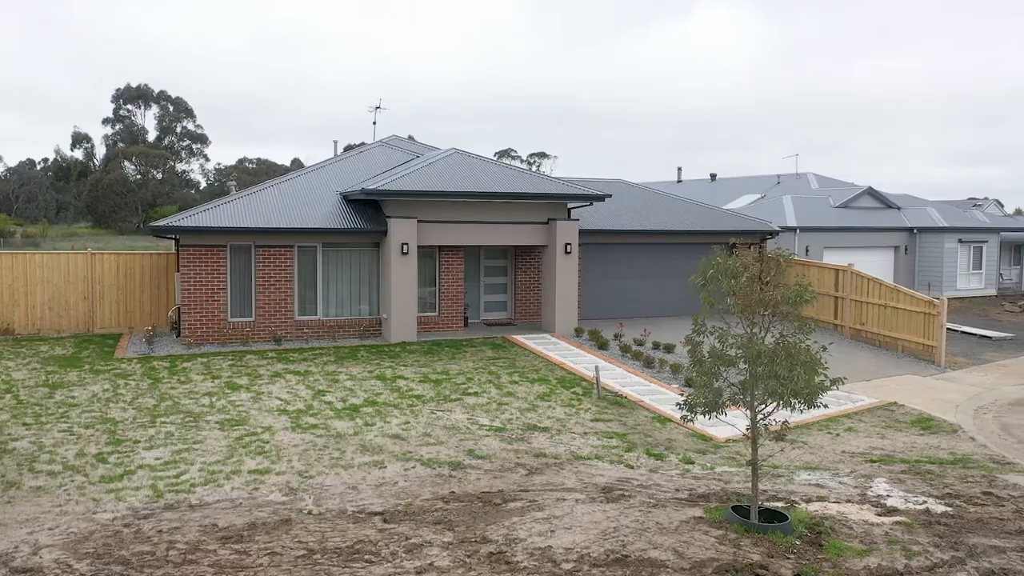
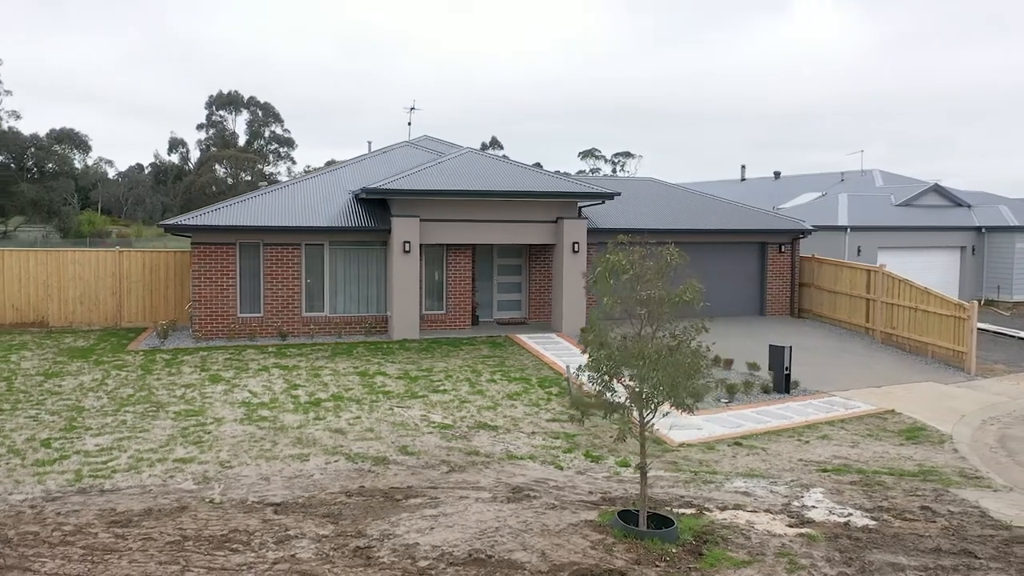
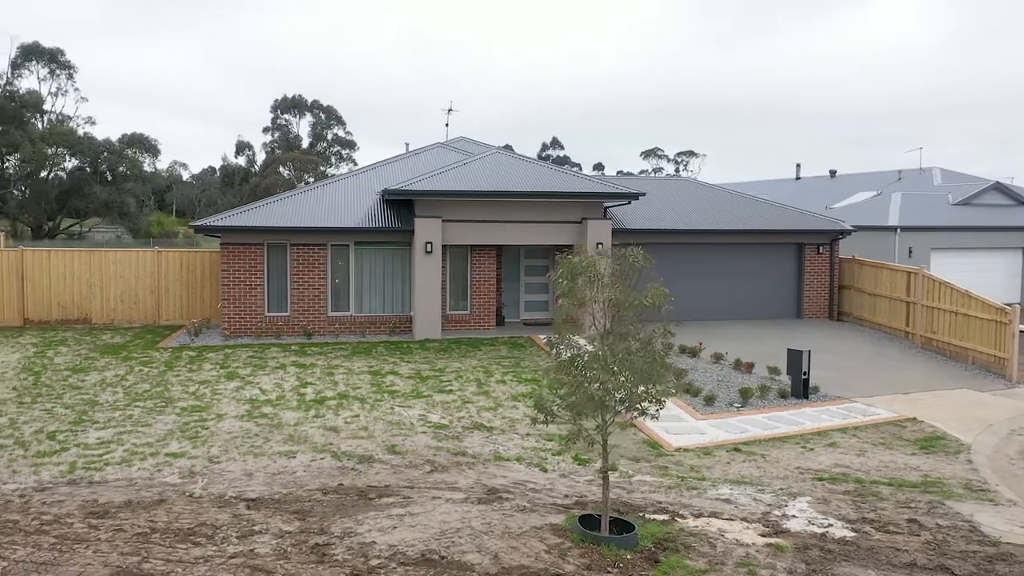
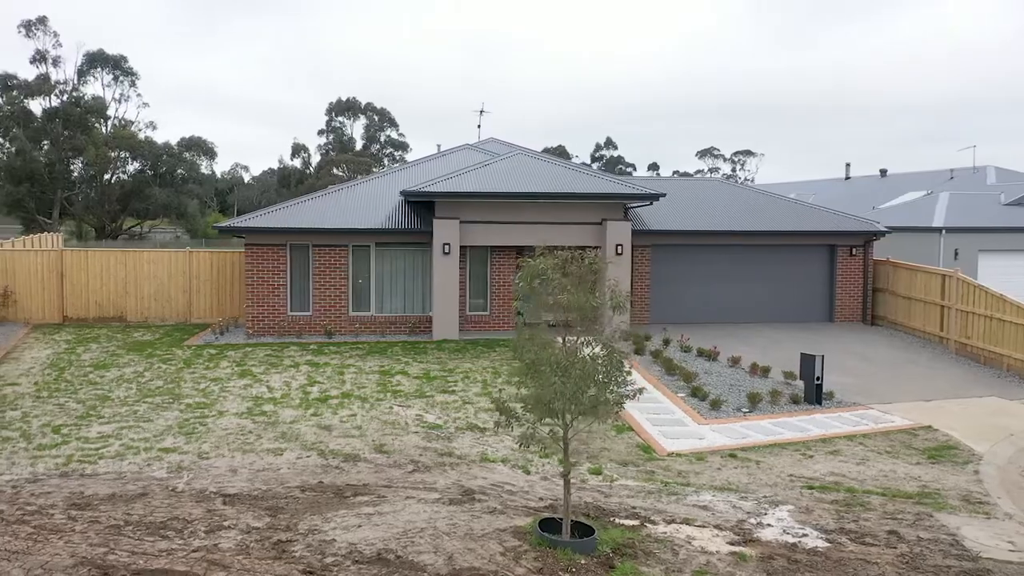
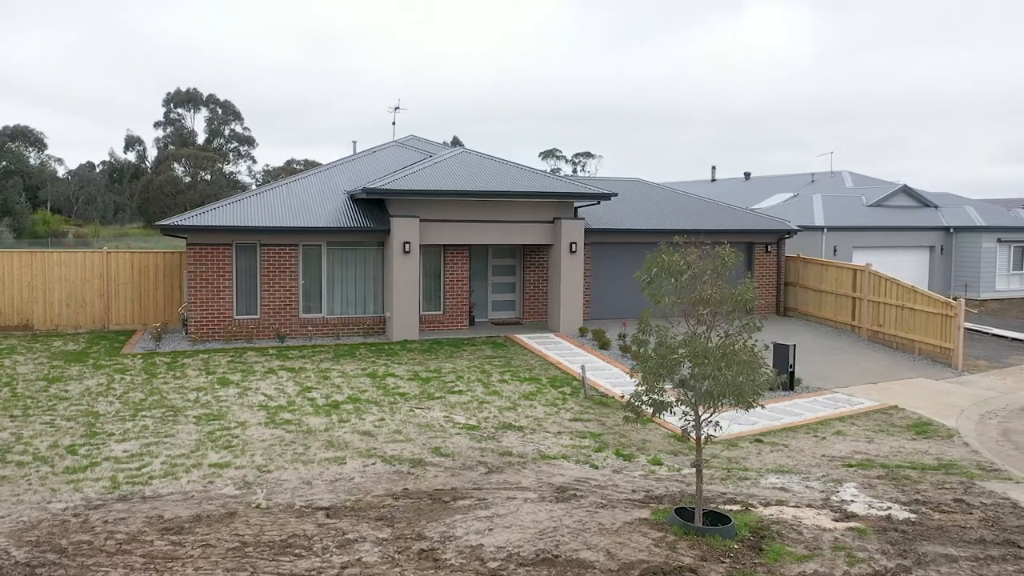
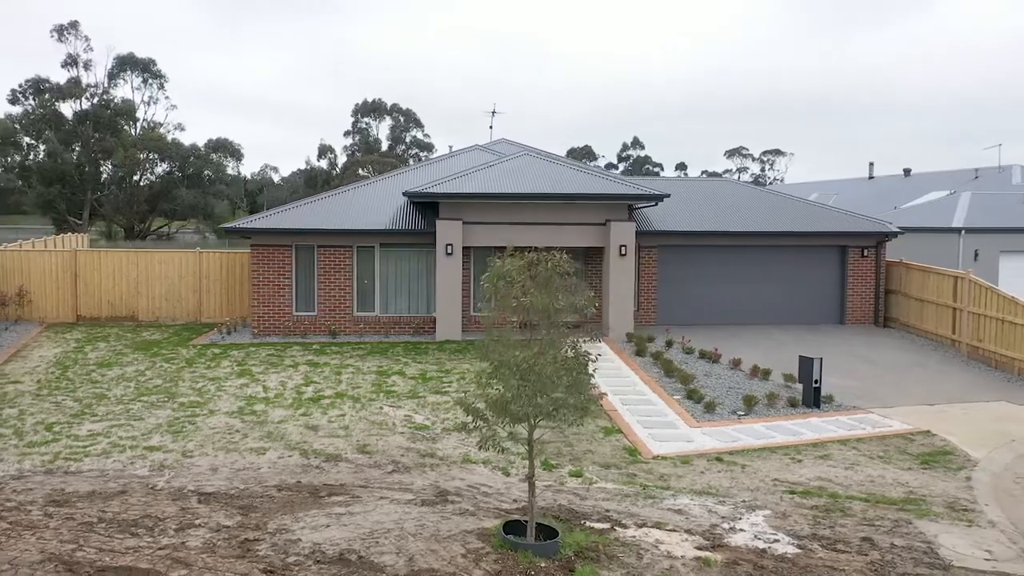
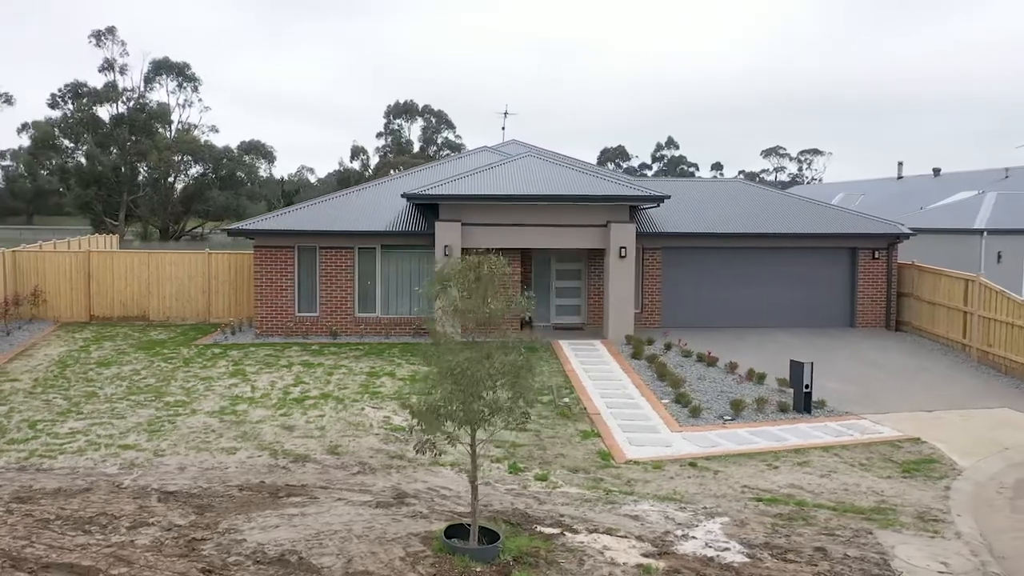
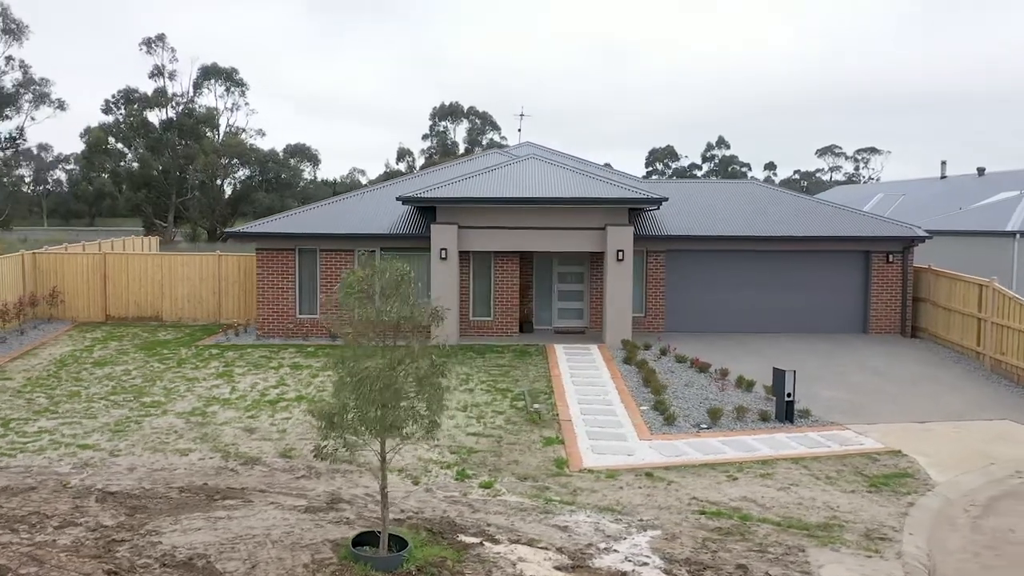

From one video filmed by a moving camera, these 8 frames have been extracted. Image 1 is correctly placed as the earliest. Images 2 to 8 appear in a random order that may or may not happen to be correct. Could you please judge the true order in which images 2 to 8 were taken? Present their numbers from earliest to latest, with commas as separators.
5, 2, 3, 4, 6, 7, 8
